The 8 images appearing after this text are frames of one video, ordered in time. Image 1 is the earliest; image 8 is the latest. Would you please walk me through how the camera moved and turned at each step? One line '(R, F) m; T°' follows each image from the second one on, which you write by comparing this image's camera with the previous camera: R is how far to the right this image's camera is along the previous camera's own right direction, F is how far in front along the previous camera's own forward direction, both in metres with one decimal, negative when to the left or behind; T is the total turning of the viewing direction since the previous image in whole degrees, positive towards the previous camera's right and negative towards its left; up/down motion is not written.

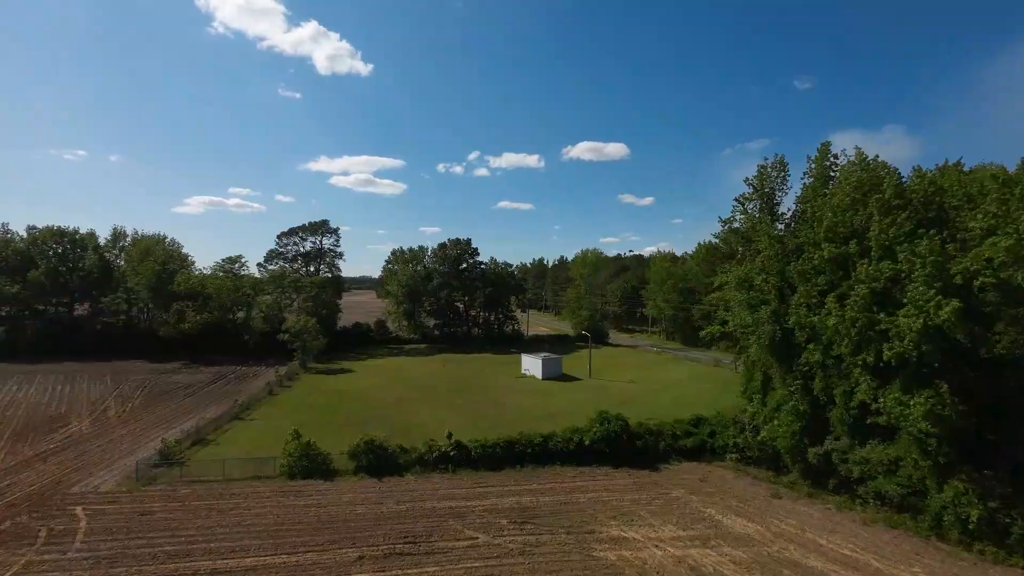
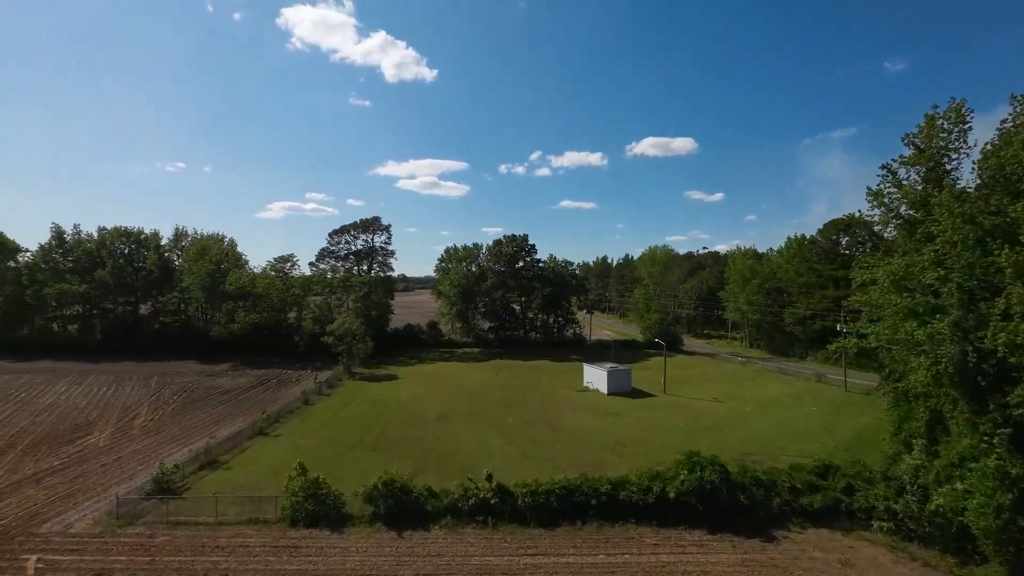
(+0.1, +5.2) m; -7°
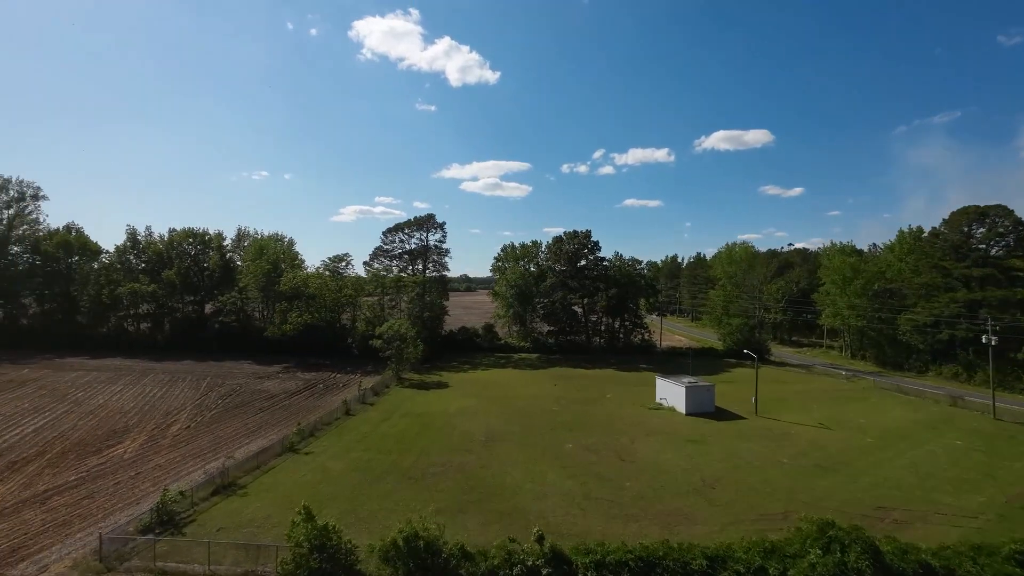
(+0.1, +4.2) m; -7°
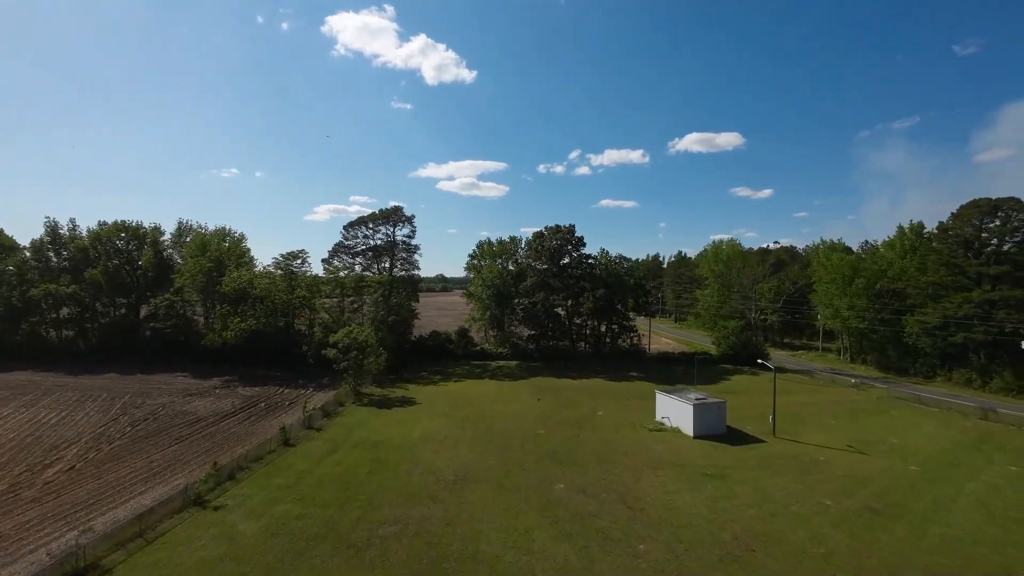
(+0.1, +5.2) m; +3°
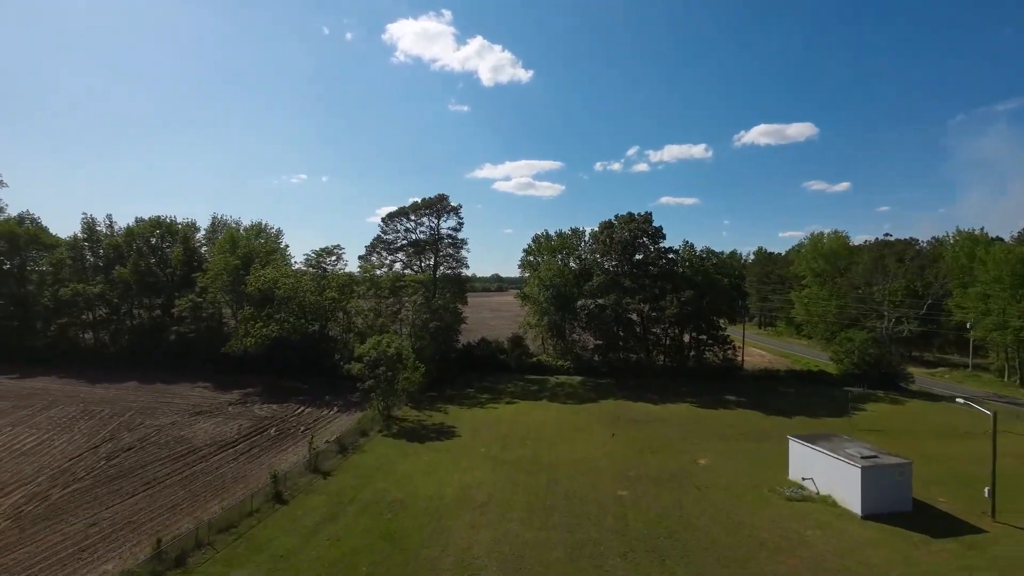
(-0.6, +7.5) m; -7°
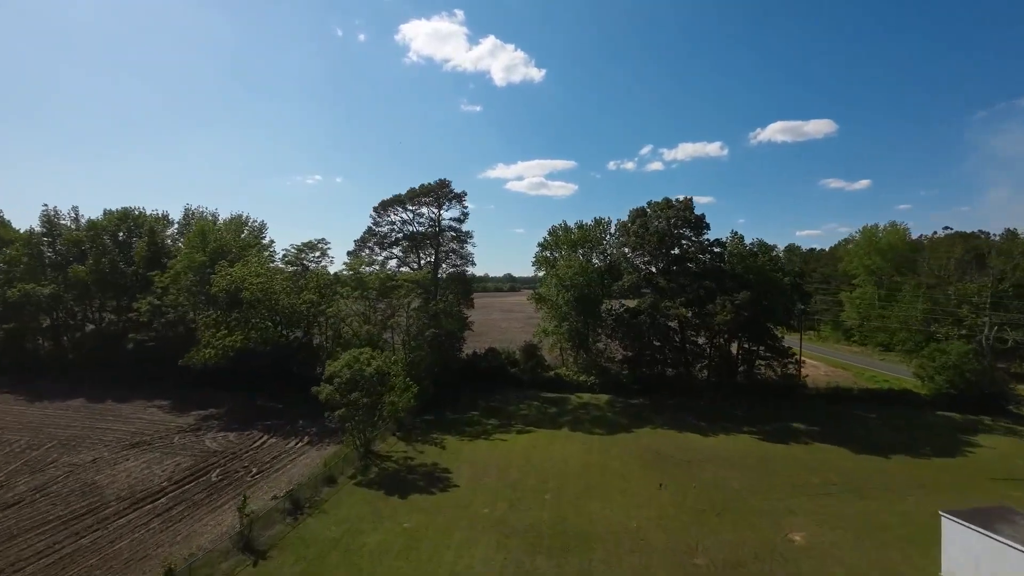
(0.0, +6.4) m; -2°
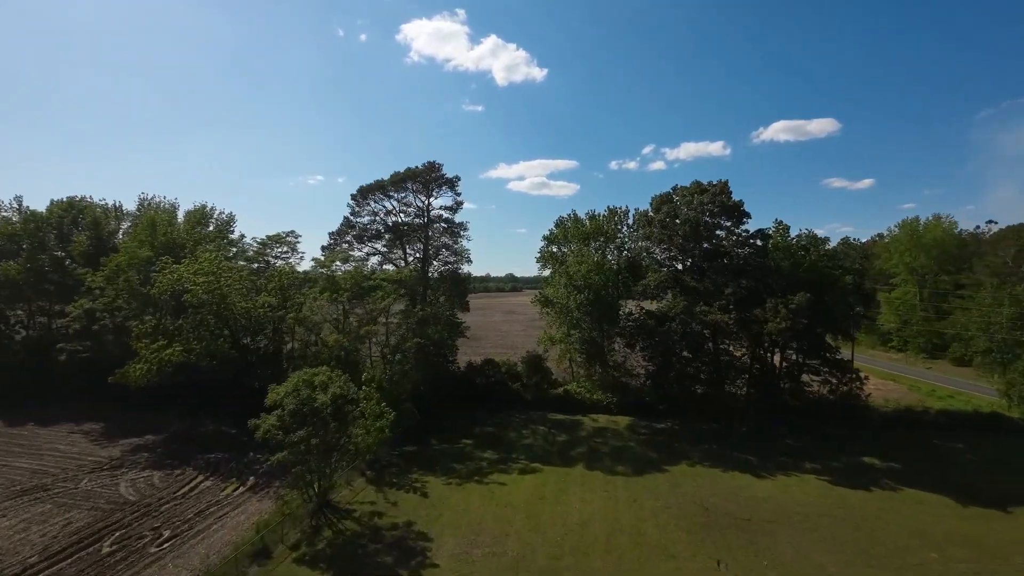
(0.0, +5.5) m; 0°
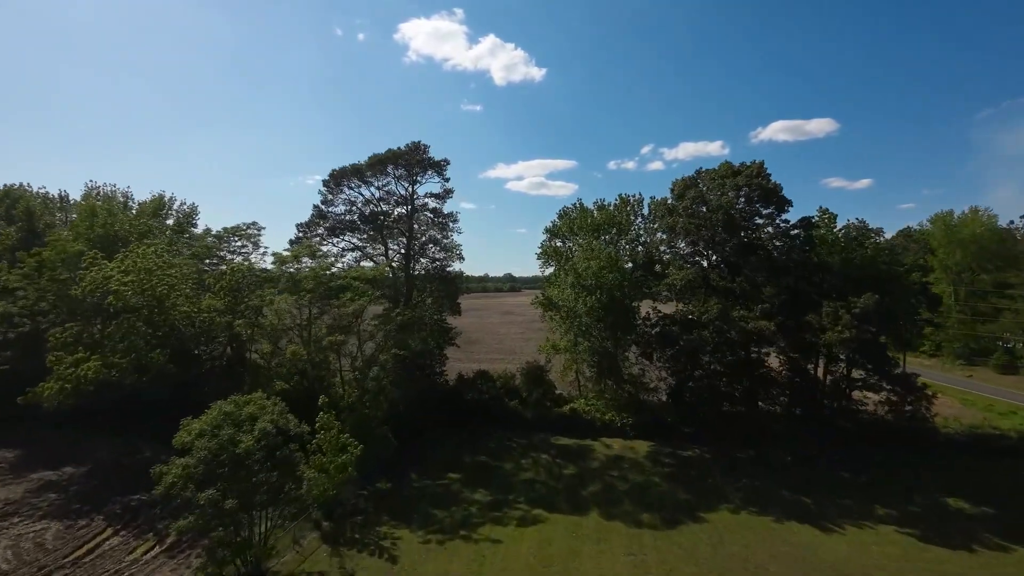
(+0.1, +4.4) m; 0°
